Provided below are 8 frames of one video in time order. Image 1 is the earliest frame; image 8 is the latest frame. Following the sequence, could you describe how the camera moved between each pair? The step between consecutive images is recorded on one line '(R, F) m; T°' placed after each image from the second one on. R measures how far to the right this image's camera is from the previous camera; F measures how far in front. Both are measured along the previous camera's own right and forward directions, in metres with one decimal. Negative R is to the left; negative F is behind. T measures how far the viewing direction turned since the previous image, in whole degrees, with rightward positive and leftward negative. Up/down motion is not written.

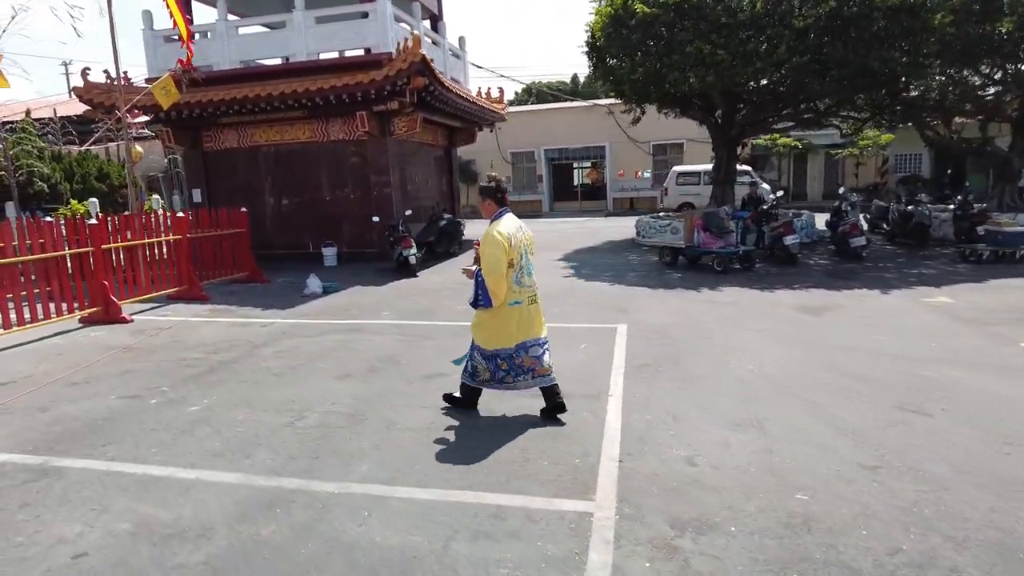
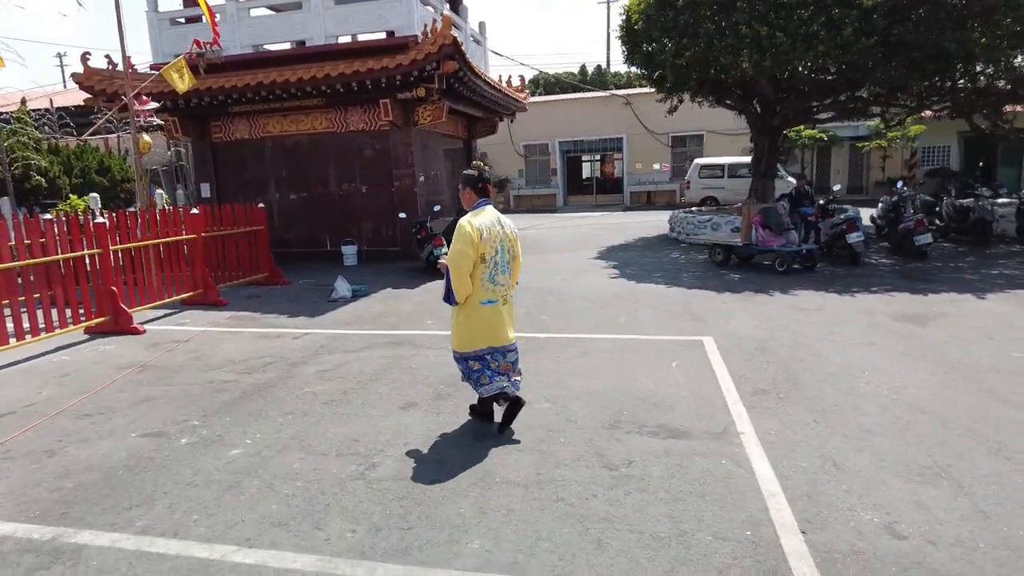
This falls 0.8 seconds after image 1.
(-0.6, +0.8) m; 0°
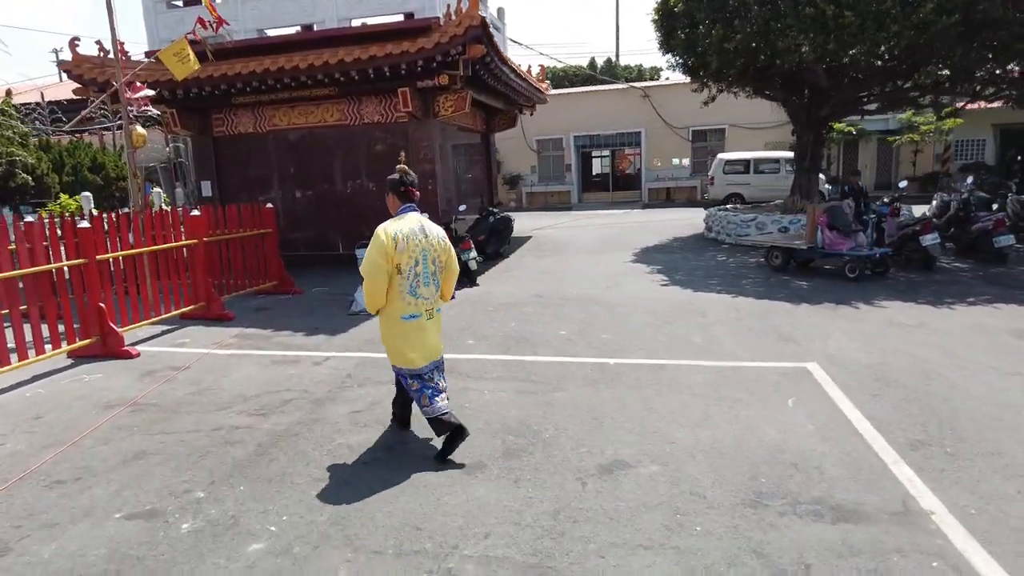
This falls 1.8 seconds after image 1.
(-0.5, +1.0) m; 0°
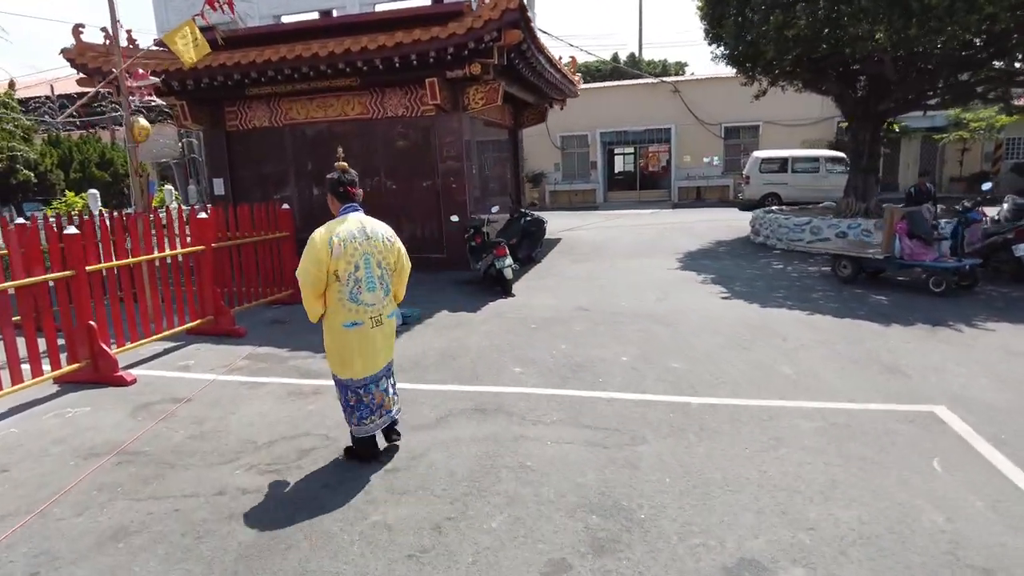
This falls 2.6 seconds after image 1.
(-0.3, +0.8) m; -1°
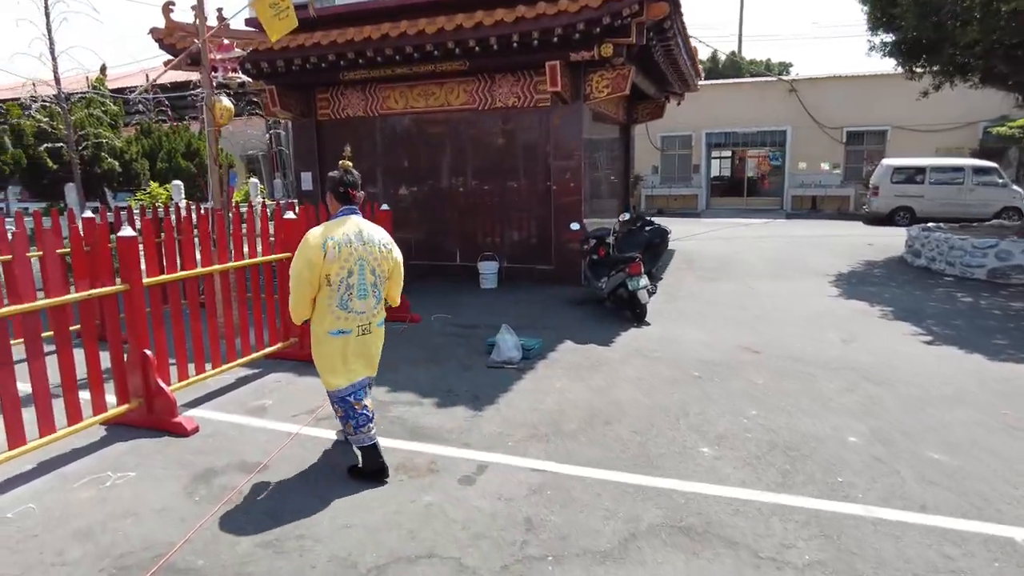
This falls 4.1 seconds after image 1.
(-0.7, +1.3) m; -6°
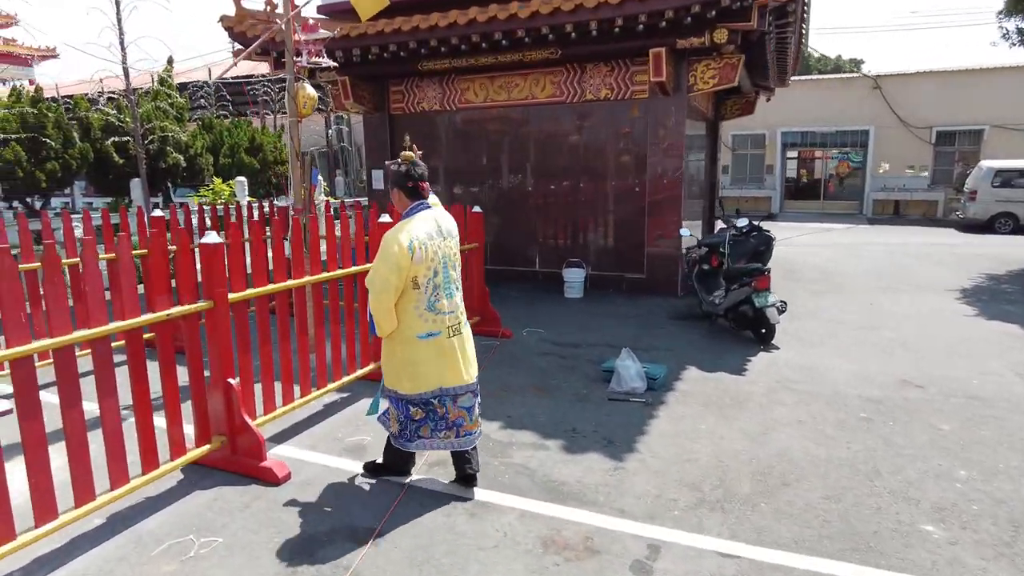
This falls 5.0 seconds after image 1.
(-0.6, +0.7) m; -4°
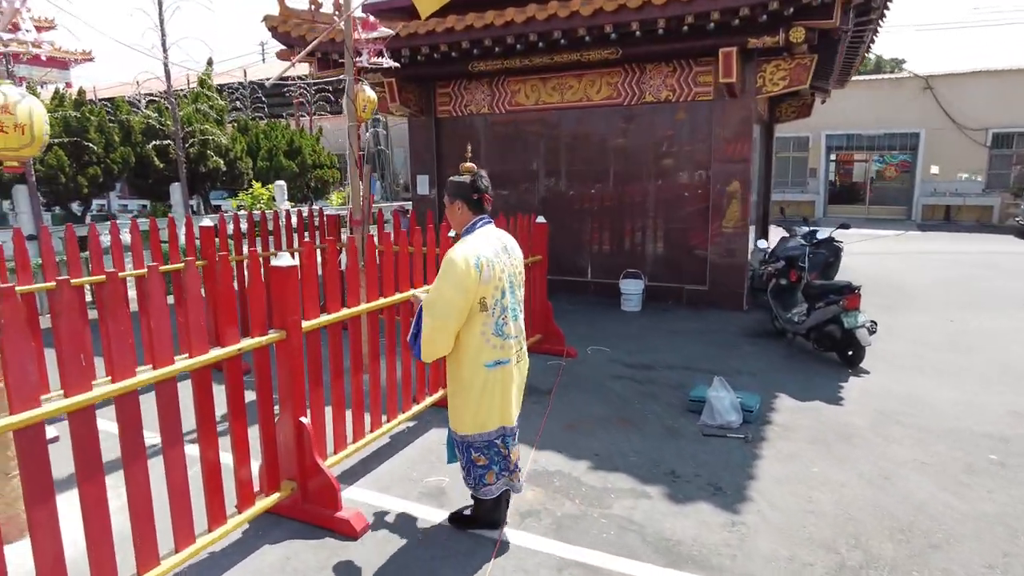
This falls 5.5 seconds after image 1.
(-0.4, +0.4) m; -2°
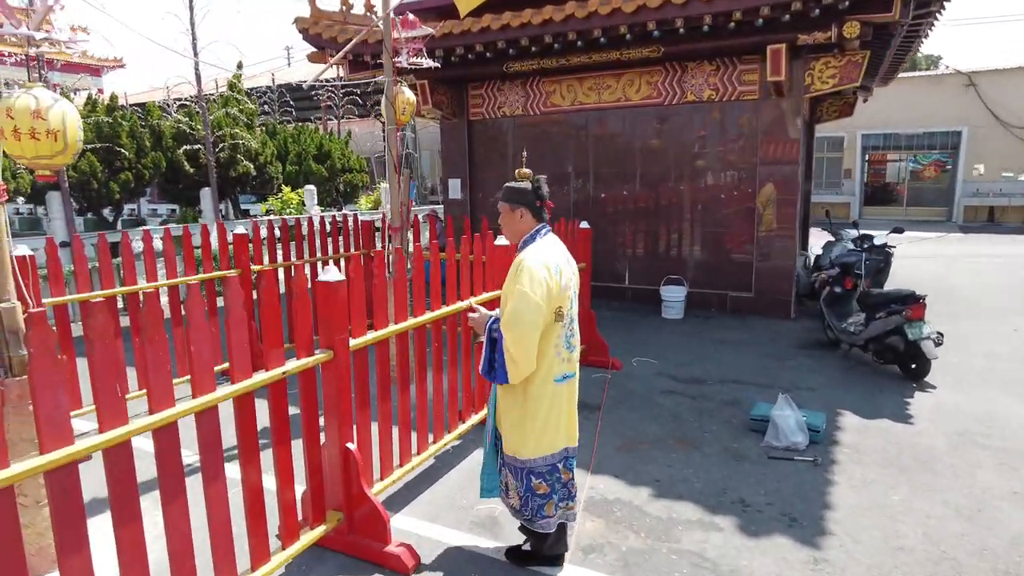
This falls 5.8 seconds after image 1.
(-0.2, +0.2) m; -2°
